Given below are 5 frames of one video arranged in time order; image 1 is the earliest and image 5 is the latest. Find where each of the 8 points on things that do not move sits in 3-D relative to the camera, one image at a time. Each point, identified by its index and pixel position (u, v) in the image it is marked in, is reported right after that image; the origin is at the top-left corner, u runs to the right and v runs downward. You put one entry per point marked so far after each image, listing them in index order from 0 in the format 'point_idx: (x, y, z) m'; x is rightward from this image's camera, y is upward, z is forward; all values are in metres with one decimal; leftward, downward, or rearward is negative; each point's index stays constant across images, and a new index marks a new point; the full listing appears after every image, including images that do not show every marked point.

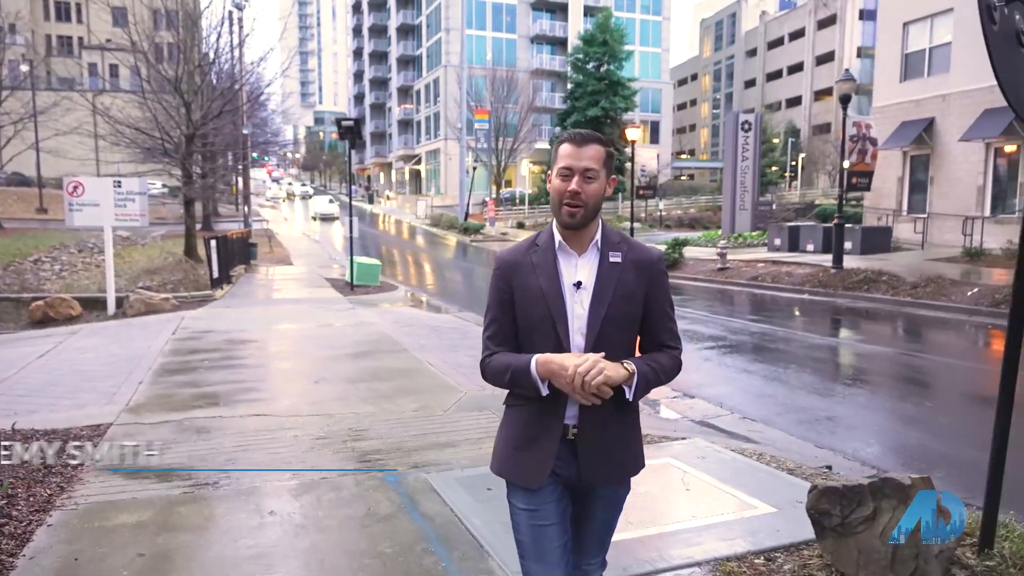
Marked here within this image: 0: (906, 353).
0: (+5.4, -0.8, +9.7) m
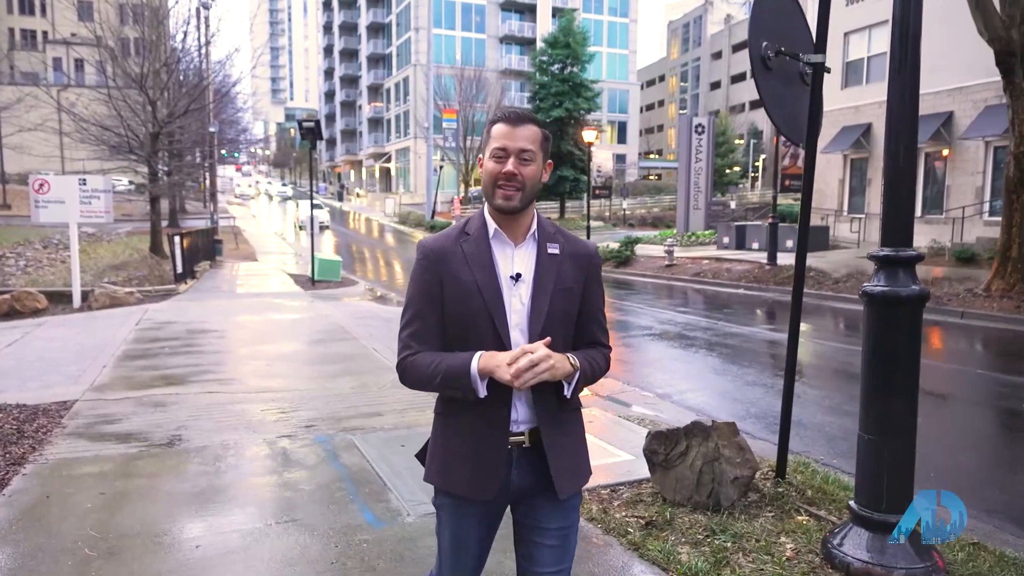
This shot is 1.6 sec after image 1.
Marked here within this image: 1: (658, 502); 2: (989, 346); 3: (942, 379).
0: (+4.6, -0.7, +10.7) m
1: (+0.8, -1.2, +3.9) m
2: (+6.6, -0.8, +9.9) m
3: (+5.1, -1.0, +8.5) m
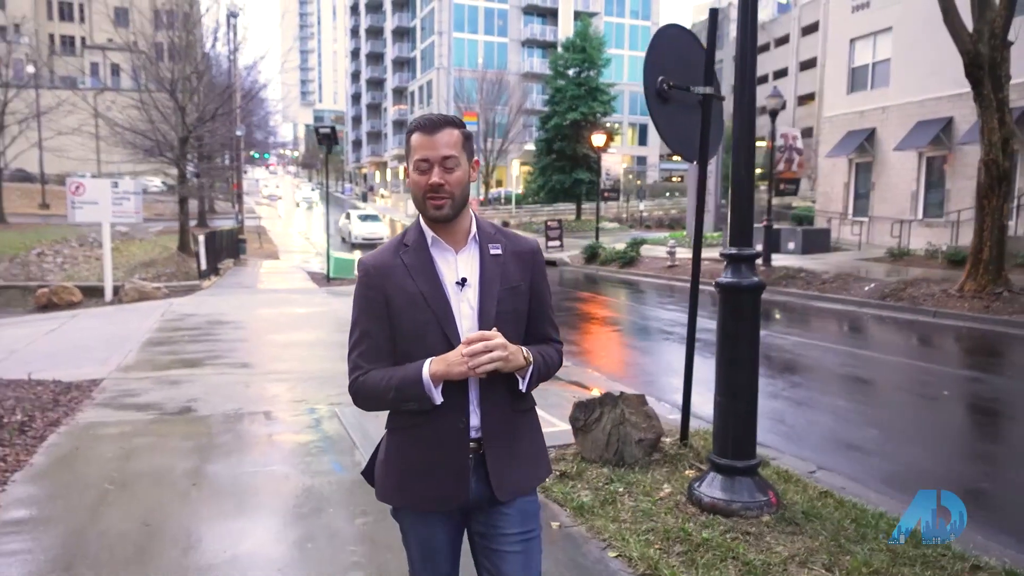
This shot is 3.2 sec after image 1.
0: (+4.5, -0.7, +11.3) m
1: (+0.4, -1.1, +4.7) m
2: (+6.5, -0.8, +10.5) m
3: (+4.9, -1.0, +9.1) m
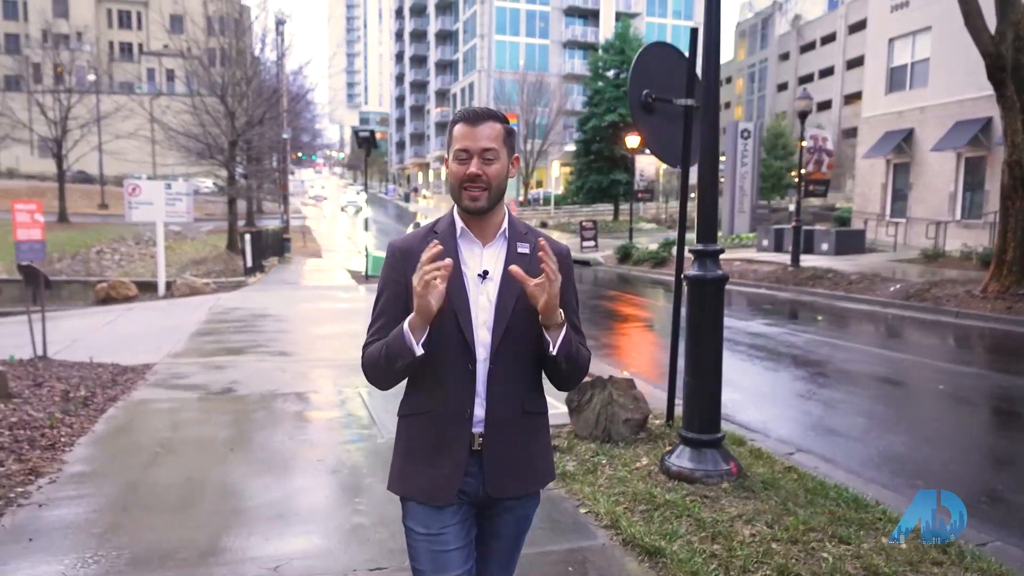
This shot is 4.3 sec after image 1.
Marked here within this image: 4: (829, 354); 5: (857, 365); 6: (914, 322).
0: (+4.8, -0.7, +11.6) m
1: (+0.4, -1.1, +5.2) m
2: (+6.8, -0.8, +10.6) m
3: (+5.2, -1.0, +9.3) m
4: (+4.3, -0.9, +9.9) m
5: (+4.4, -1.0, +9.3) m
6: (+6.7, -0.6, +12.1) m
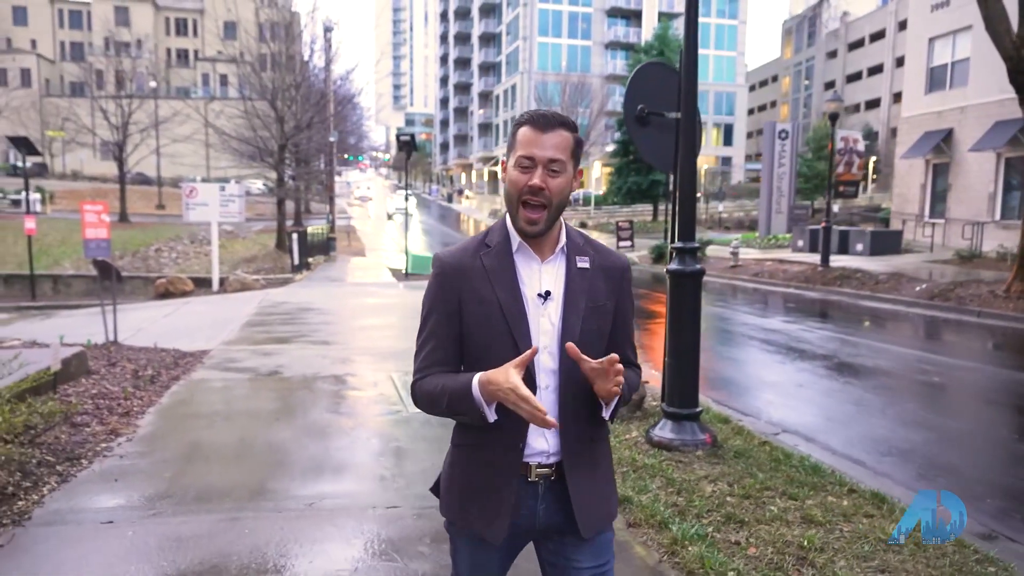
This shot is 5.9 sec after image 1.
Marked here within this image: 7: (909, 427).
0: (+5.3, -0.7, +11.9) m
1: (+0.5, -1.0, +5.8) m
2: (+7.2, -0.8, +10.8) m
3: (+5.5, -1.0, +9.6) m
4: (+4.7, -0.9, +10.3) m
5: (+4.7, -1.0, +9.7) m
6: (+7.2, -0.6, +12.3) m
7: (+3.5, -1.2, +6.3) m
